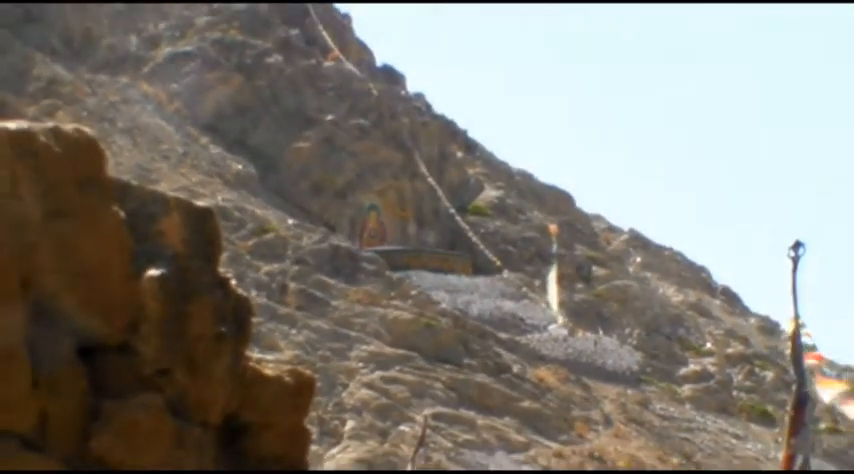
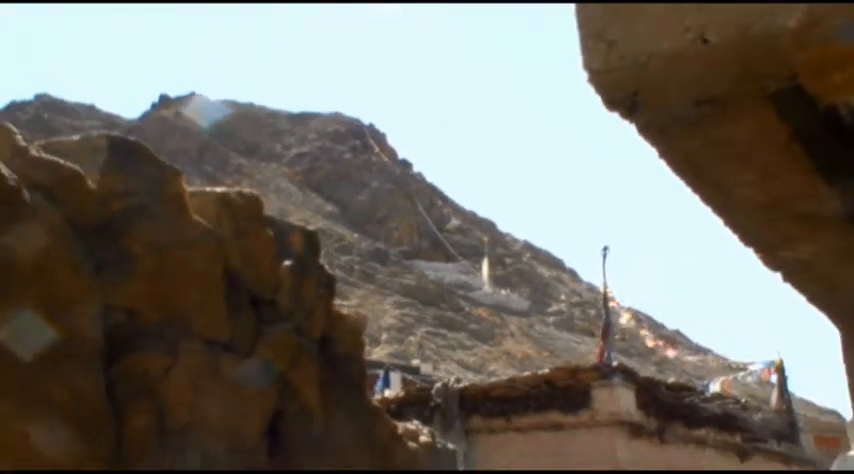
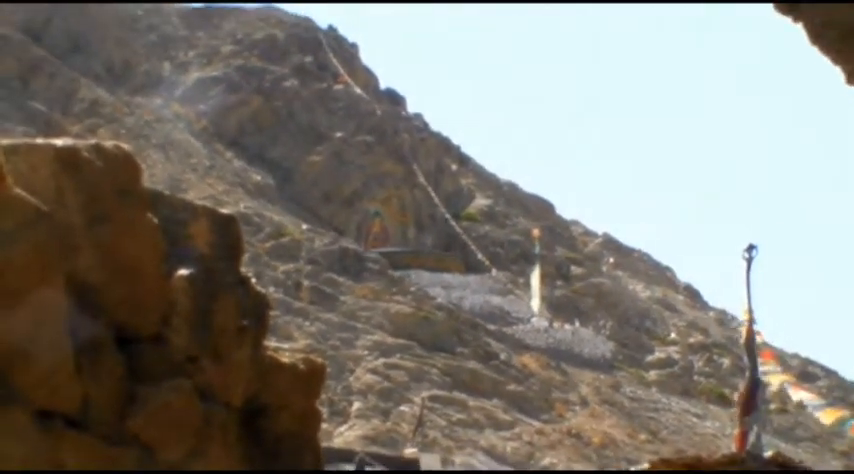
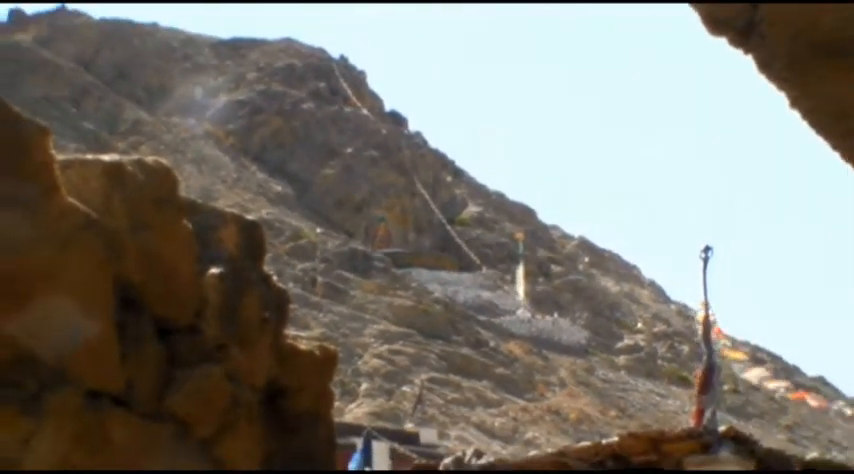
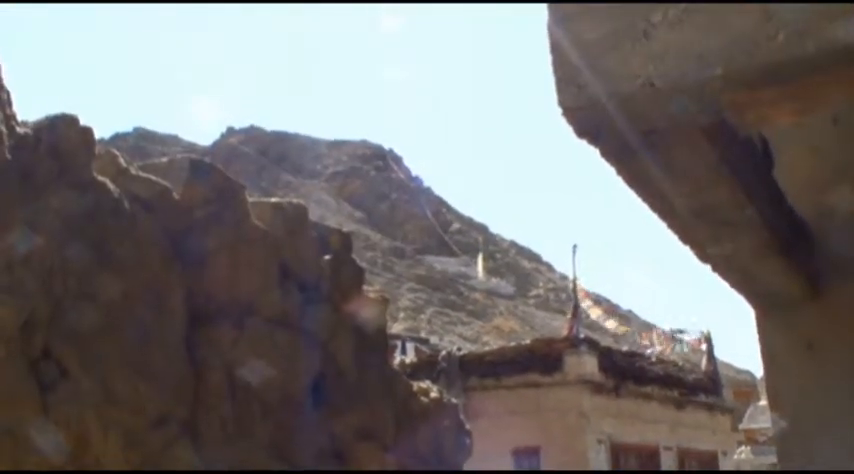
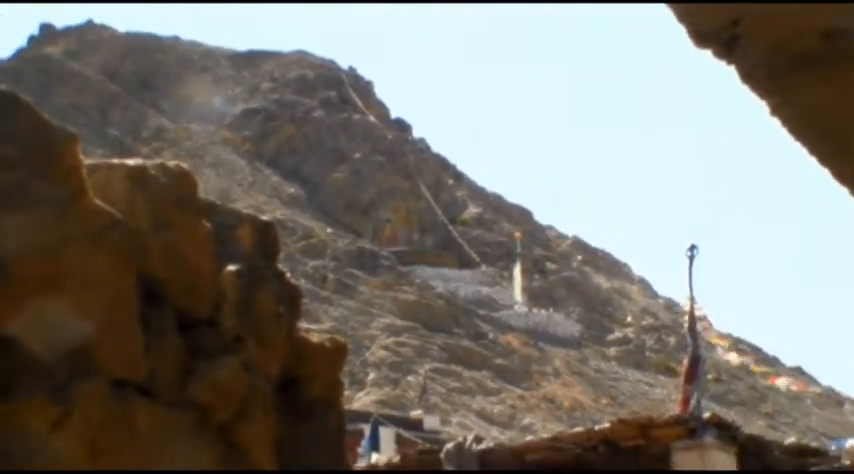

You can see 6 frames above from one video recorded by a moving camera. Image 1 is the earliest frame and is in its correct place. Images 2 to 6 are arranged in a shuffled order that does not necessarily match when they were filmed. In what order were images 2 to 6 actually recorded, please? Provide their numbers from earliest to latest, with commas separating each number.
3, 4, 6, 2, 5
